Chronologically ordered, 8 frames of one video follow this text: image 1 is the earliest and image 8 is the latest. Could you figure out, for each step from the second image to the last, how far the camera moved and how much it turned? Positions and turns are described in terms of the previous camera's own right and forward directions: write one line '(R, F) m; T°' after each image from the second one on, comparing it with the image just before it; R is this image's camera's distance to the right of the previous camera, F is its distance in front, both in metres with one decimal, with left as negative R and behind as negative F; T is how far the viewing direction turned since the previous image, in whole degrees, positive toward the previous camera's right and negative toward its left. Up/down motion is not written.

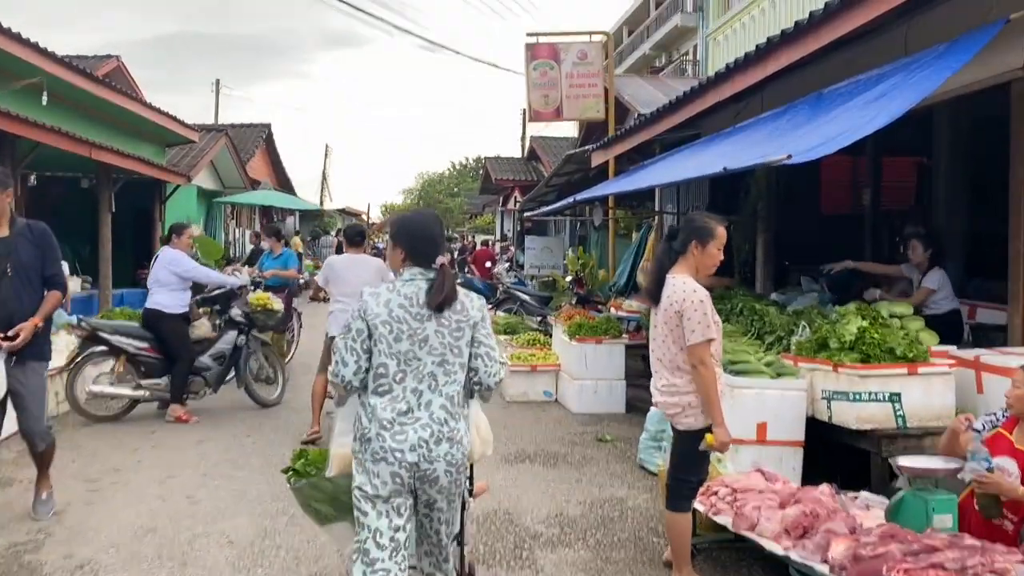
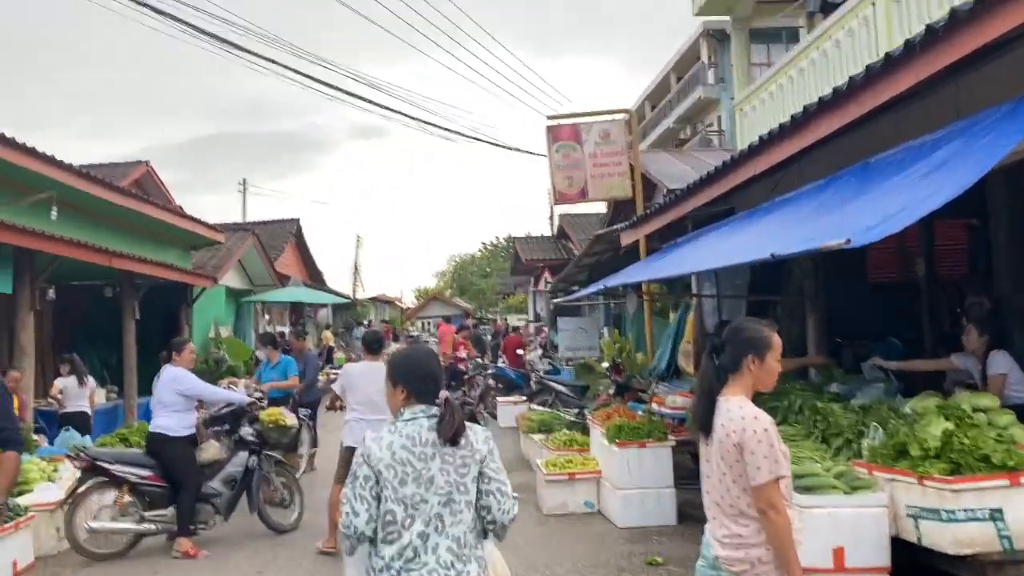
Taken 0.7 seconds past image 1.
(+0.1, +0.5) m; -2°
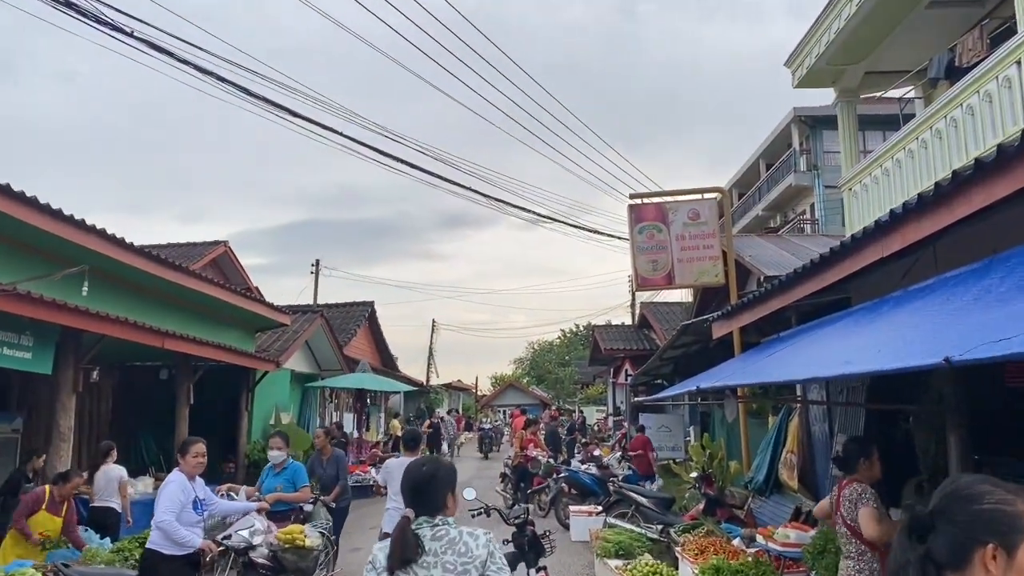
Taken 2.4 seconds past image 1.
(0.0, +1.0) m; -6°
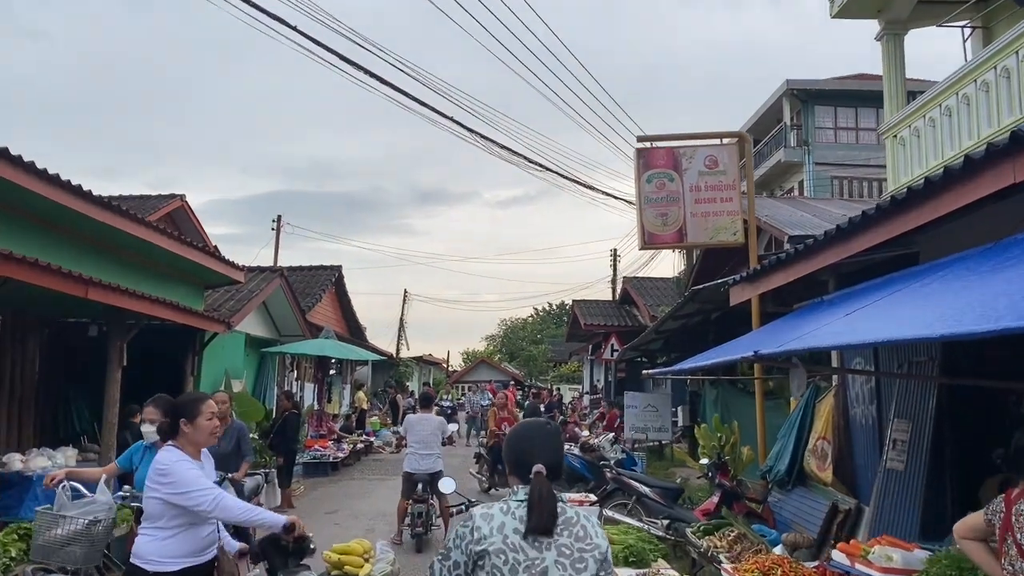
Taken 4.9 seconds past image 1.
(-0.1, +1.5) m; +2°
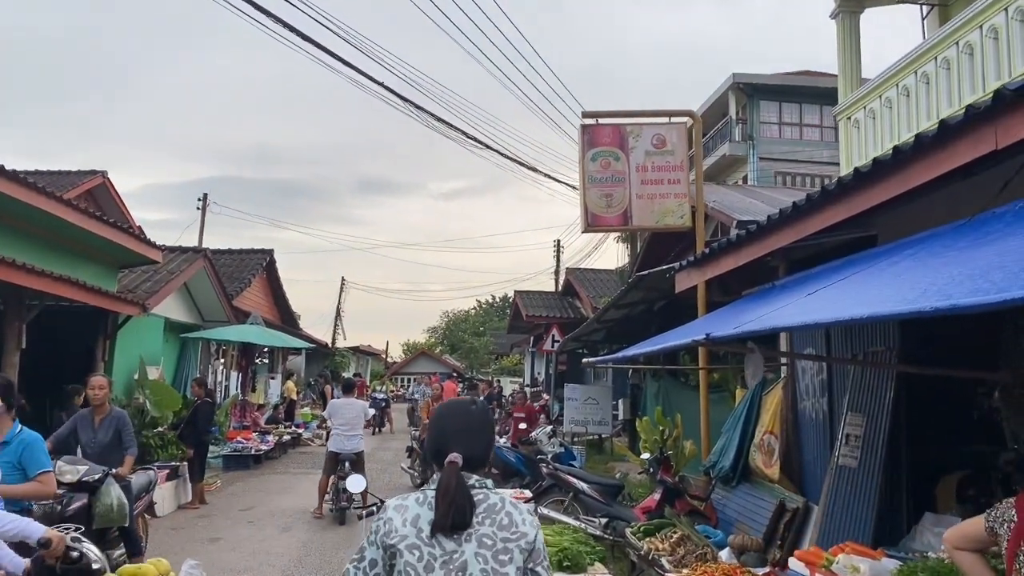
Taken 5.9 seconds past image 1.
(+0.1, +0.6) m; +4°
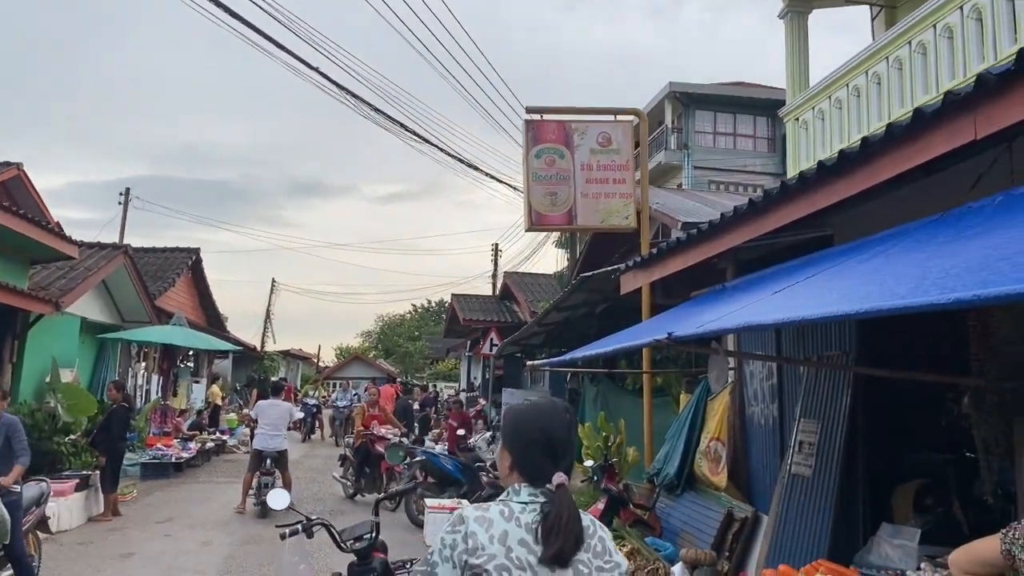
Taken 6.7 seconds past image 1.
(0.0, +0.4) m; +4°
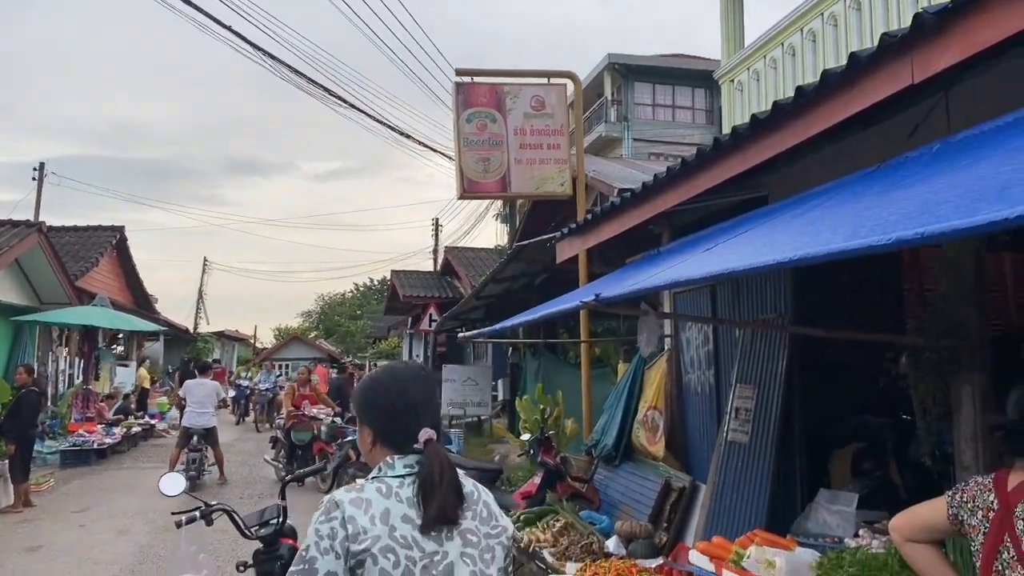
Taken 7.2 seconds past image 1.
(+0.1, +0.3) m; +4°
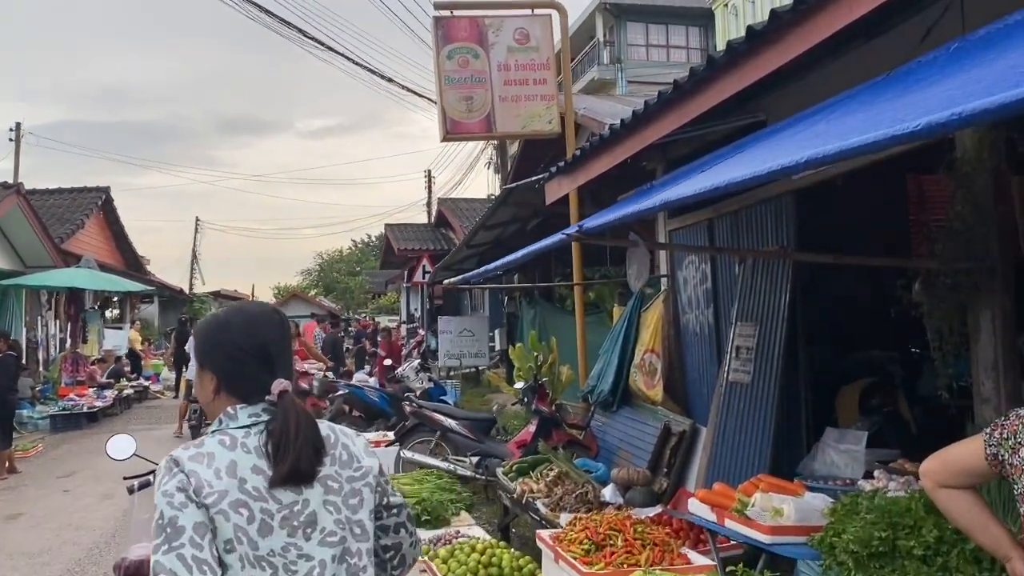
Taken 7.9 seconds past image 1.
(+0.1, +0.3) m; 0°
